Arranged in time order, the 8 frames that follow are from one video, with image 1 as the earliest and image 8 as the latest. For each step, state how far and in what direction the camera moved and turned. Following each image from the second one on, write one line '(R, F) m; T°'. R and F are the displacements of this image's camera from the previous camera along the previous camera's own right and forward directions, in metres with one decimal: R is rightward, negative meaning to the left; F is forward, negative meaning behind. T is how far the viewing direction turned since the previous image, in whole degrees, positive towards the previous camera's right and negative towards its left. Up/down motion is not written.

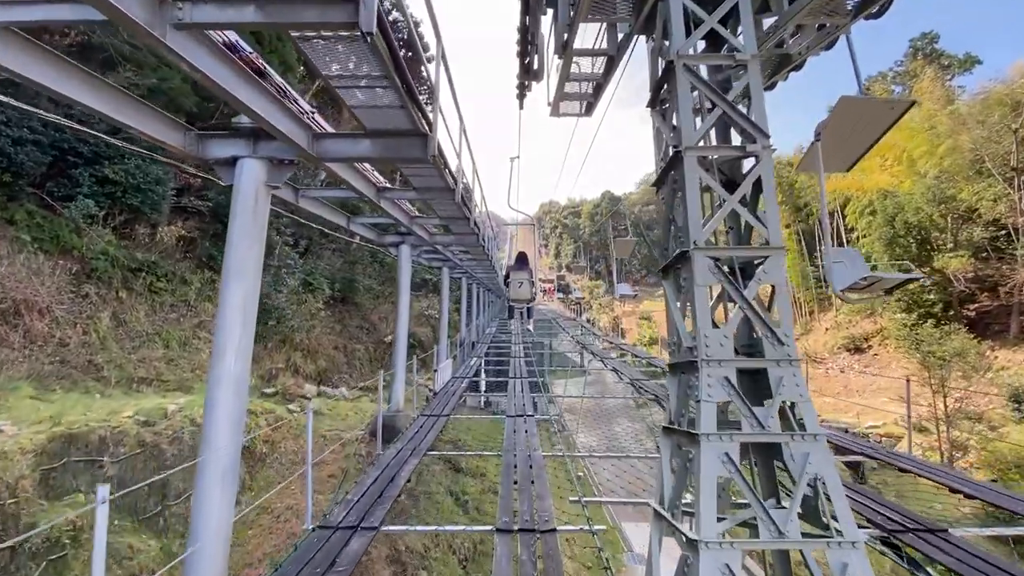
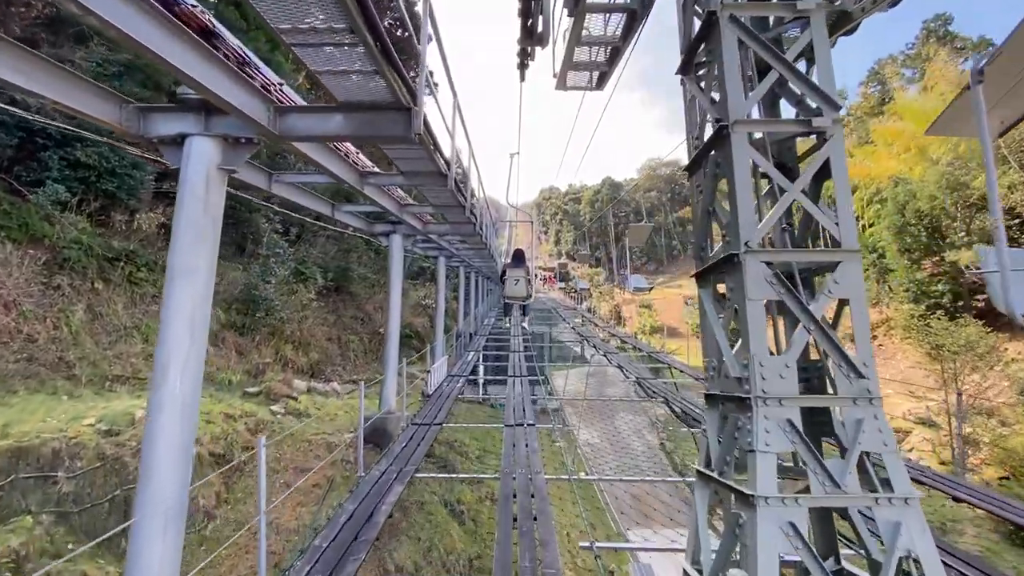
(0.0, +0.4) m; 0°
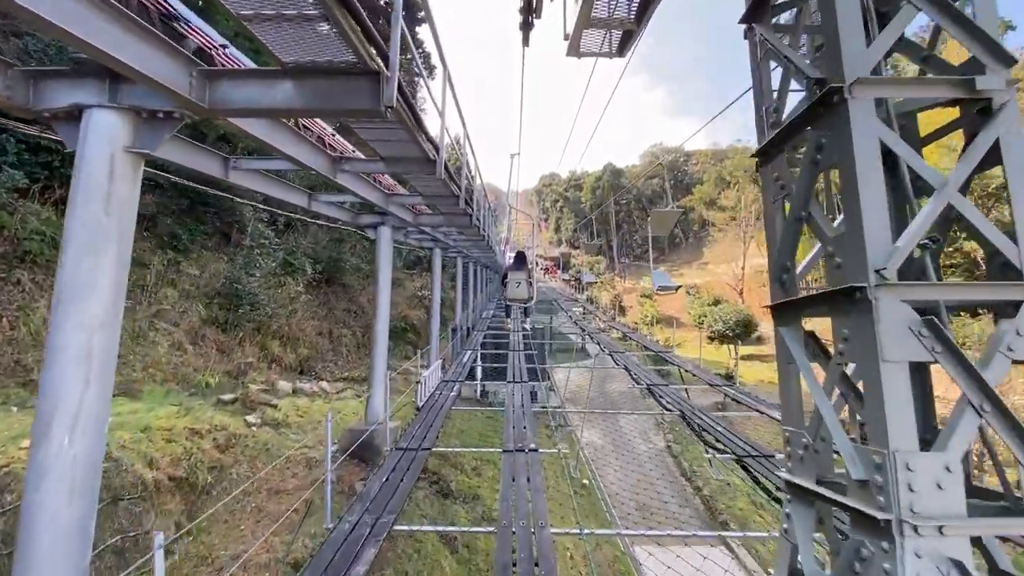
(0.0, +0.5) m; 0°
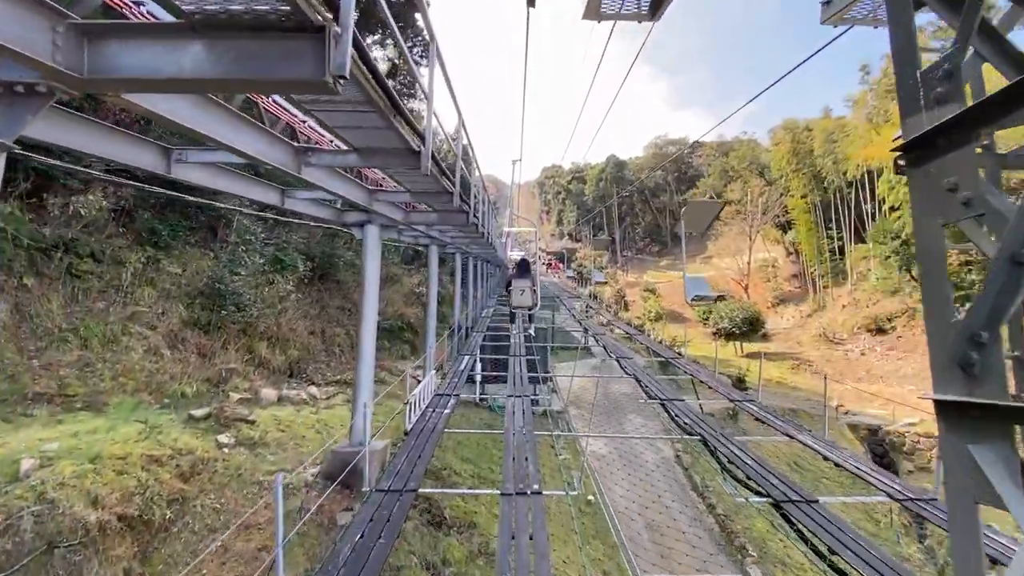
(0.0, +0.5) m; 0°
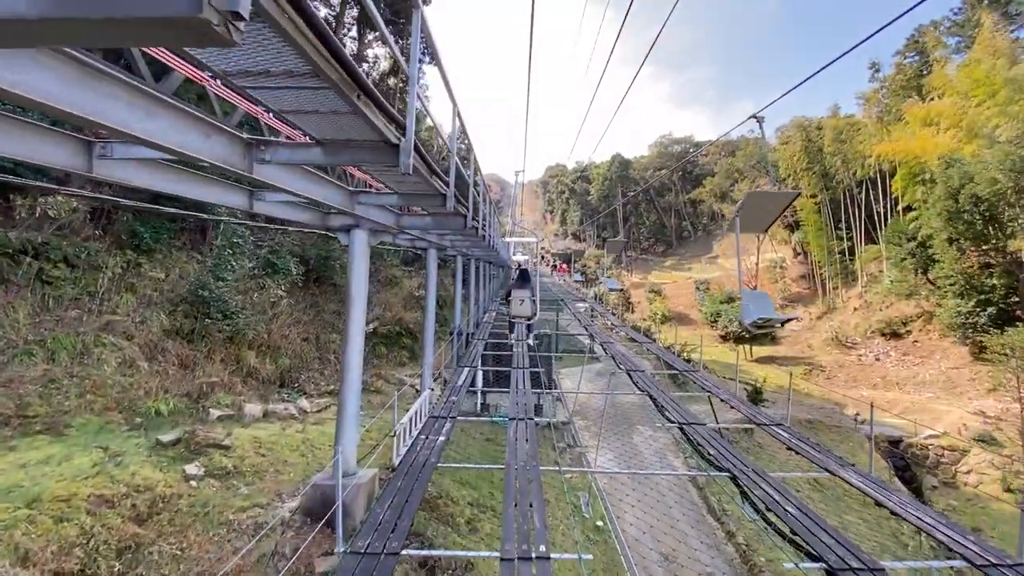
(0.0, +0.5) m; 0°
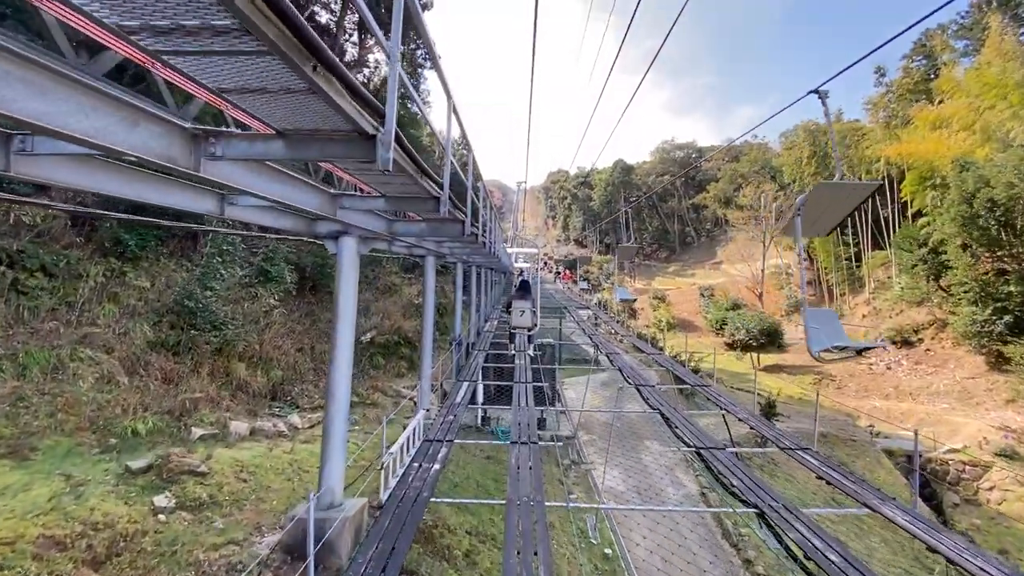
(0.0, +0.3) m; 0°
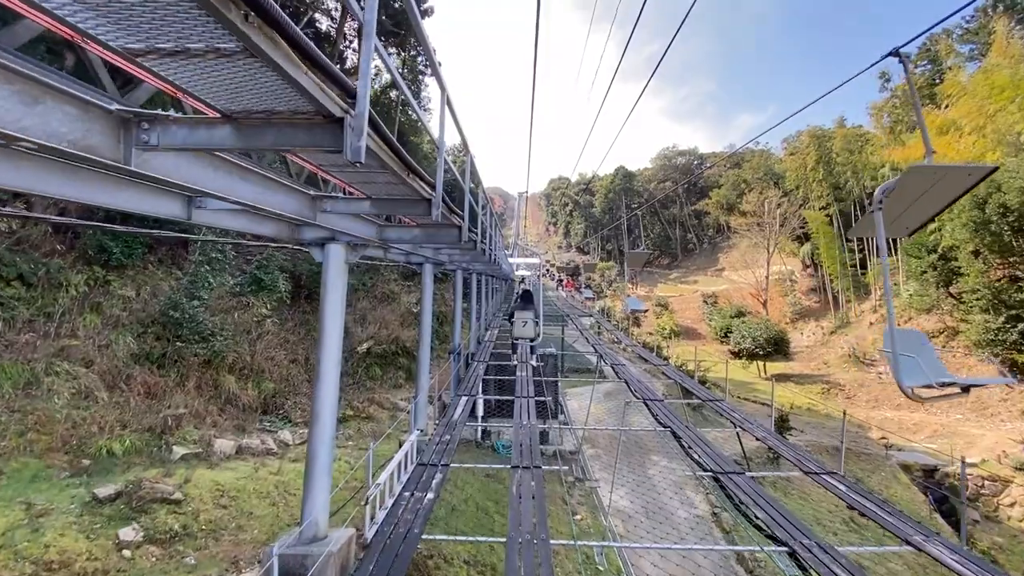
(0.0, +0.3) m; 0°
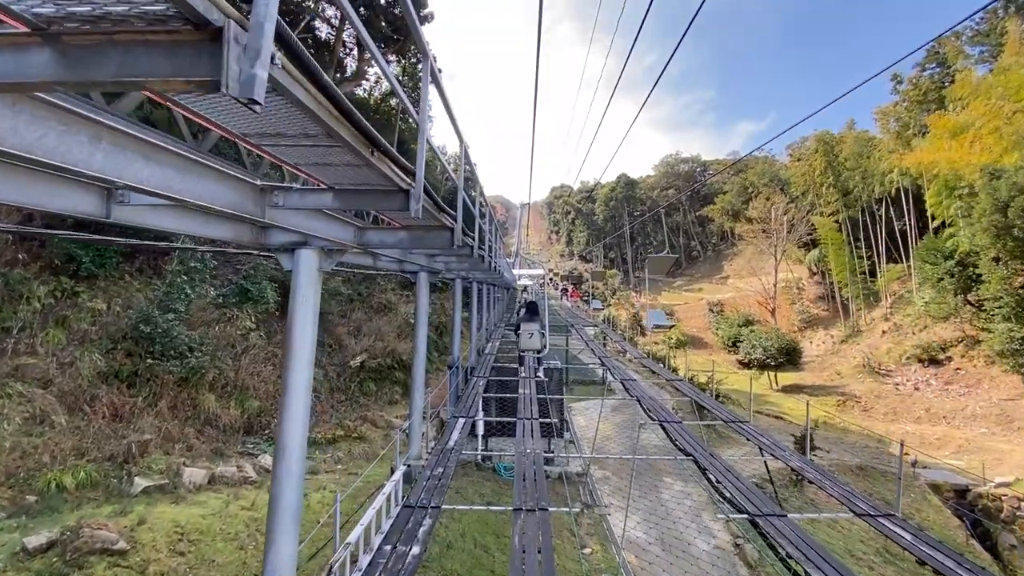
(0.0, +0.5) m; 0°
